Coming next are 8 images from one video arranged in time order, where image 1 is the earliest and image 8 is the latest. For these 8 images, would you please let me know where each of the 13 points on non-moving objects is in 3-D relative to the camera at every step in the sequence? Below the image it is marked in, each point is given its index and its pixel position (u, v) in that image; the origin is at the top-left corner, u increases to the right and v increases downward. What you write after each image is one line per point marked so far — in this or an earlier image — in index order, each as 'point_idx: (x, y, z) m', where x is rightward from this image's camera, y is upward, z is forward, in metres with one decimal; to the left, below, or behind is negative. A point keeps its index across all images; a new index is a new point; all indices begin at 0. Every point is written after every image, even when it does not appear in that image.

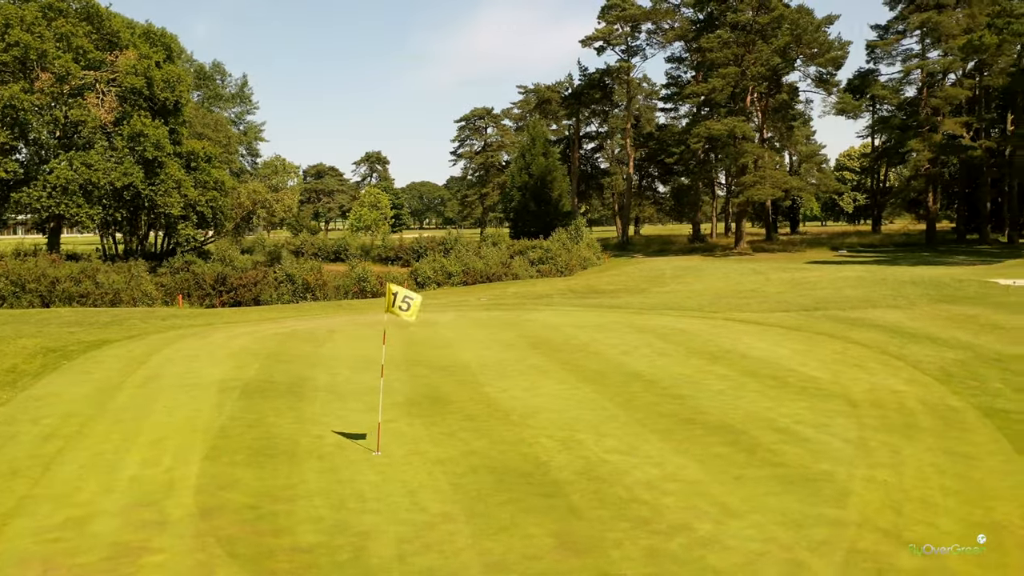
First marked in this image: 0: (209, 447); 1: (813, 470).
0: (-3.2, -1.7, +8.7) m
1: (+2.8, -1.7, +7.6) m
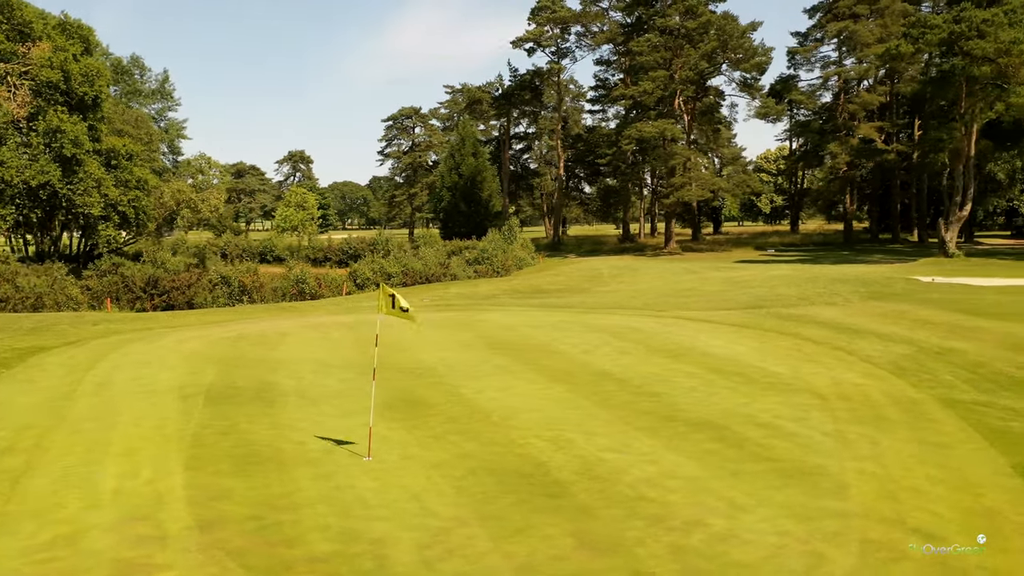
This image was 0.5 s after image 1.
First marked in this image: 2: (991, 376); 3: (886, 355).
0: (-3.3, -1.7, +8.4) m
1: (+2.8, -1.7, +7.8) m
2: (+7.1, -1.3, +12.1) m
3: (+6.3, -1.1, +13.8) m
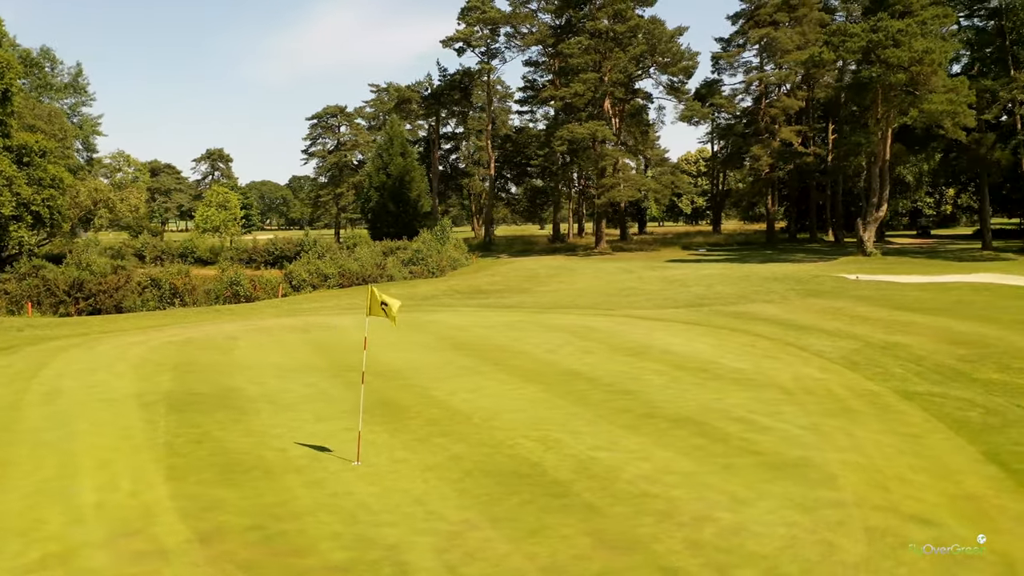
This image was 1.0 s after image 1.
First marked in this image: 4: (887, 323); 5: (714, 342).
0: (-3.4, -1.7, +8.0) m
1: (+2.7, -1.7, +8.0) m
2: (+6.6, -1.2, +12.7) m
3: (+5.7, -1.1, +14.3) m
4: (+8.1, -0.8, +17.8) m
5: (+3.7, -1.0, +15.1) m
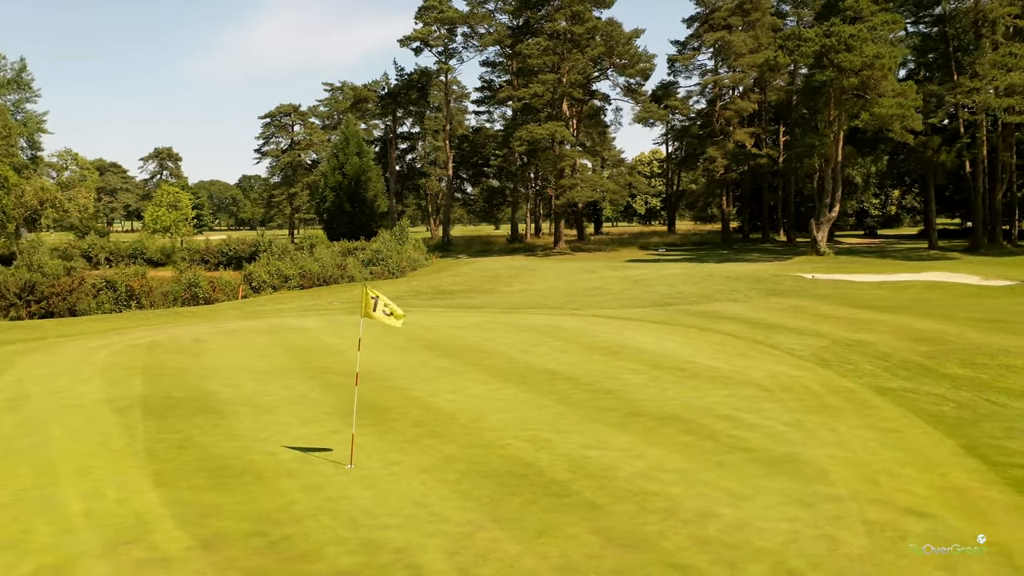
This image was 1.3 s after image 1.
0: (-3.4, -1.8, +7.8) m
1: (+2.7, -1.6, +8.2) m
2: (+6.3, -1.2, +13.1) m
3: (+5.3, -1.1, +14.6) m
4: (+7.5, -0.7, +18.2) m
5: (+3.3, -1.0, +15.3) m
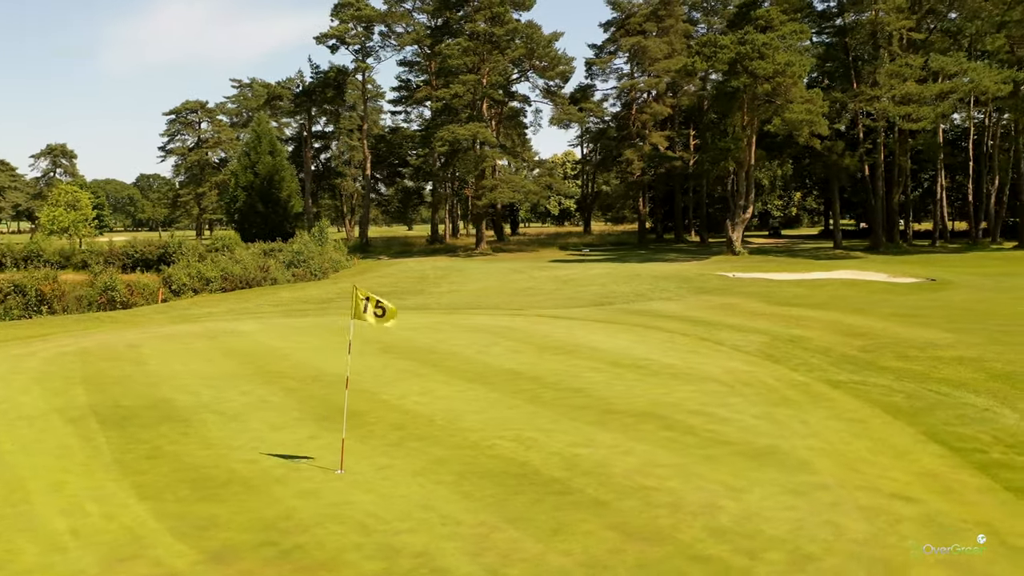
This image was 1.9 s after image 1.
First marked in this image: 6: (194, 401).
0: (-3.4, -1.8, +7.5) m
1: (+2.6, -1.6, +8.5) m
2: (+5.6, -1.2, +13.8) m
3: (+4.4, -1.0, +15.2) m
4: (+6.3, -0.7, +19.0) m
5: (+2.4, -1.0, +15.6) m
6: (-4.2, -1.5, +10.8) m
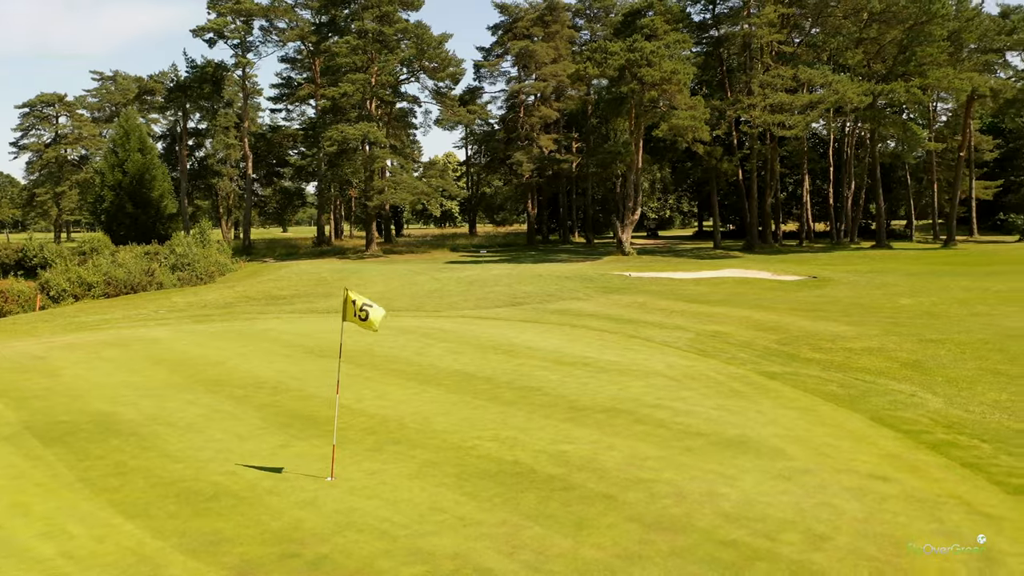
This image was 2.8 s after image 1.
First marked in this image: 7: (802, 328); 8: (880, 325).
0: (-3.4, -1.8, +7.0) m
1: (+2.4, -1.6, +8.9) m
2: (+4.5, -1.1, +14.6) m
3: (+3.2, -1.0, +15.8) m
4: (+4.4, -0.6, +19.9) m
5: (+1.1, -1.0, +15.9) m
6: (-4.7, -1.6, +10.2) m
7: (+6.2, -0.9, +17.6) m
8: (+8.1, -0.8, +18.2) m
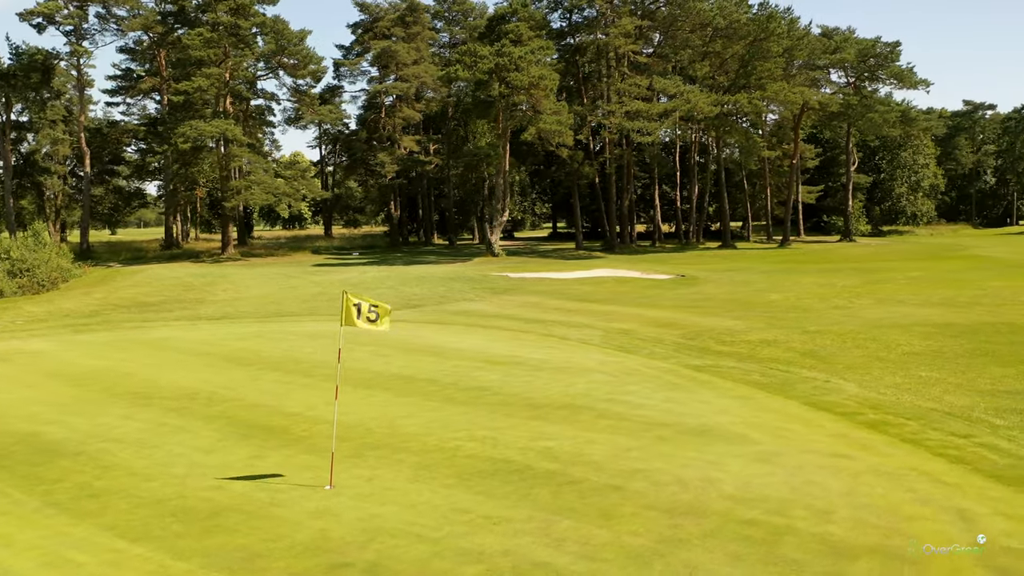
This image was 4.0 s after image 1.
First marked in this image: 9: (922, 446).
0: (-3.2, -1.9, +6.5) m
1: (+2.1, -1.6, +9.5) m
2: (+3.1, -1.1, +15.4) m
3: (+1.6, -1.0, +16.4) m
4: (+2.0, -0.6, +20.6) m
5: (-0.5, -1.0, +16.1) m
6: (-5.1, -1.6, +9.4) m
7: (+4.2, -0.8, +18.7) m
8: (+6.0, -0.7, +19.7) m
9: (+4.3, -1.7, +8.6) m
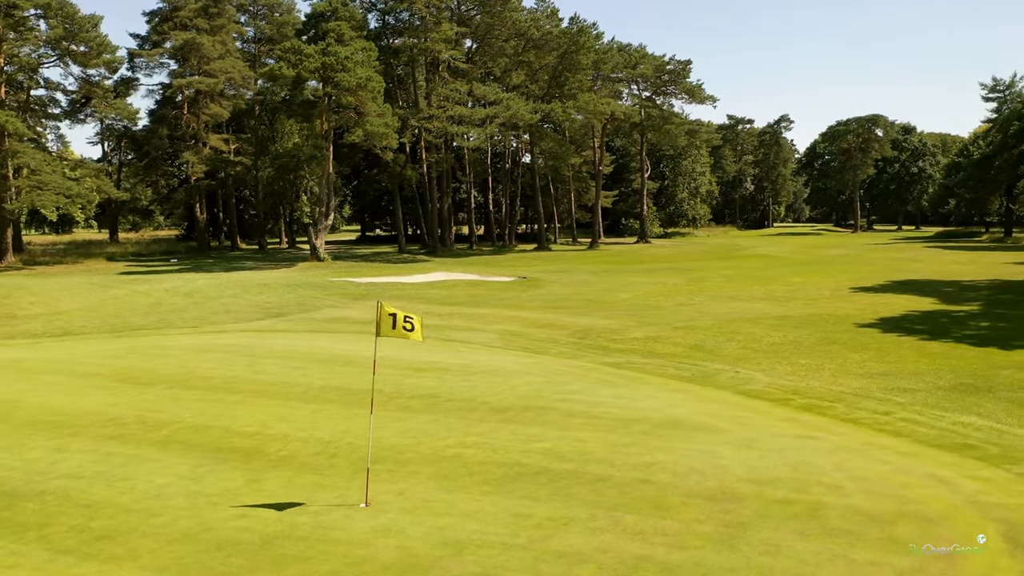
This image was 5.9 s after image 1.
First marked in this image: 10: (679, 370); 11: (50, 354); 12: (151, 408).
0: (-2.6, -2.0, +5.9) m
1: (+1.8, -1.6, +10.1) m
2: (+1.3, -1.1, +16.1) m
3: (-0.5, -1.1, +16.7) m
4: (-1.1, -0.7, +20.8) m
5: (-2.4, -1.1, +15.8) m
6: (-5.1, -1.8, +8.2) m
7: (+1.5, -0.8, +19.6) m
8: (+3.0, -0.7, +21.0) m
9: (+4.2, -1.6, +9.8) m
10: (+2.7, -1.3, +13.3) m
11: (-8.9, -1.3, +15.7) m
12: (-4.9, -1.6, +10.8) m
